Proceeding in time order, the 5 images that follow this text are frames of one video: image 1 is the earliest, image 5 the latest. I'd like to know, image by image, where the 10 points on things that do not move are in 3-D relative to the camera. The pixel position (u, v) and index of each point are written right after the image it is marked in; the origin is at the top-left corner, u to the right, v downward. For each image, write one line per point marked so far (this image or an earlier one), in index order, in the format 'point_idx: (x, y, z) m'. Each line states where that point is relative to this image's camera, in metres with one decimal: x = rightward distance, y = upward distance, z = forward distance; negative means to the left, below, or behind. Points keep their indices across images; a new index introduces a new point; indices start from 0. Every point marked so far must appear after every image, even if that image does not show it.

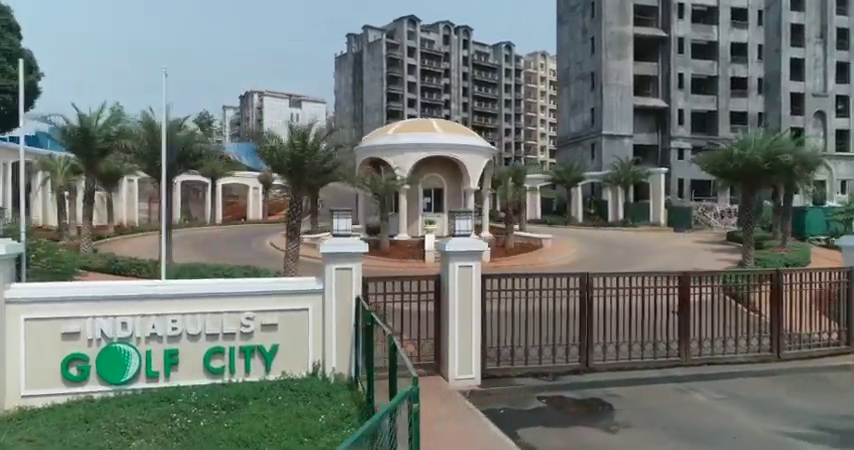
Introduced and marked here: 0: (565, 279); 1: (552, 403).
0: (+2.4, -0.9, +10.5) m
1: (+1.9, -2.6, +8.9) m
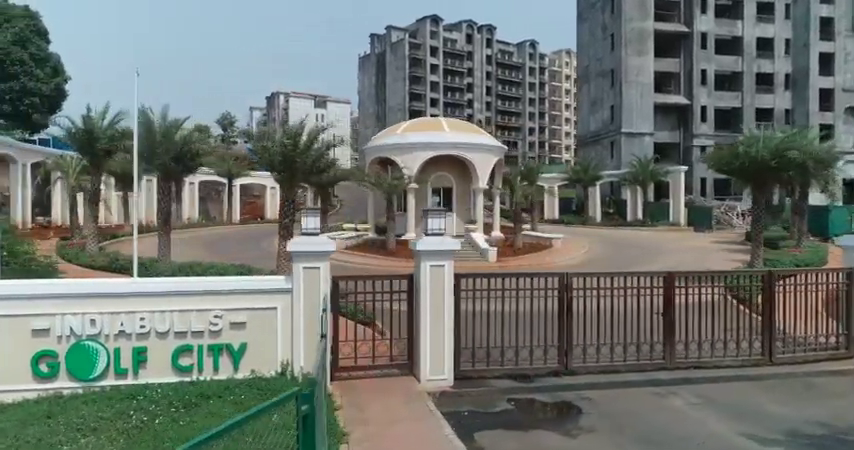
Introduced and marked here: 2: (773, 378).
0: (+2.0, -0.9, +10.3) m
1: (+1.4, -2.6, +8.7) m
2: (+5.9, -2.6, +10.2) m
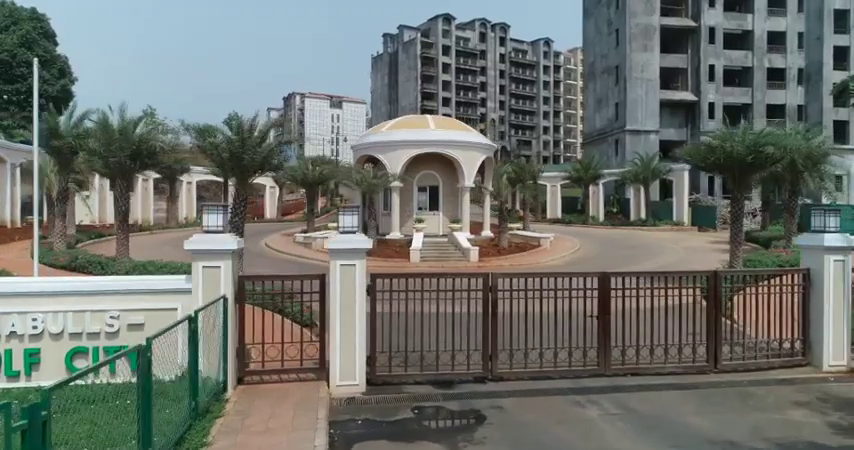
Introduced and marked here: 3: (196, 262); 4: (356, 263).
0: (+0.7, -0.9, +9.7) m
1: (-0.1, -2.6, +8.2) m
2: (+4.5, -2.6, +9.5) m
3: (-3.4, -0.5, +8.8) m
4: (-1.1, -0.6, +9.2) m
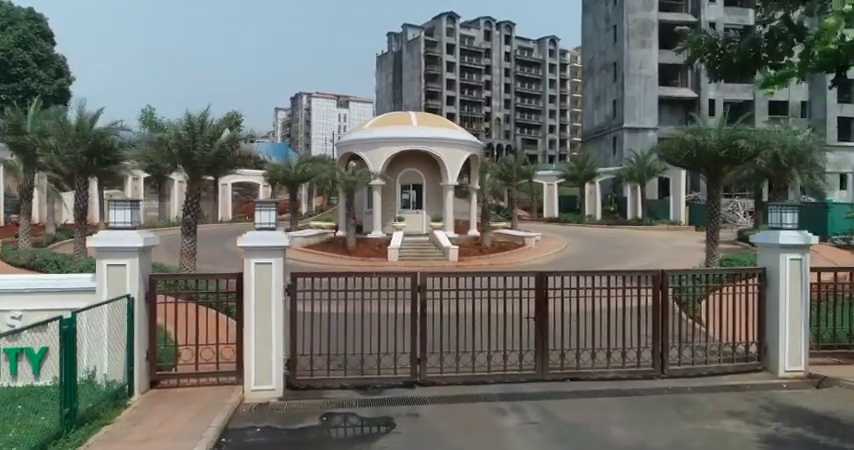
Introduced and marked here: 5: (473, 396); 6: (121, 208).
0: (-0.5, -0.8, +9.2) m
1: (-1.2, -2.5, +7.7) m
2: (+3.4, -2.5, +8.9) m
3: (-4.6, -0.5, +8.4) m
4: (-2.2, -0.5, +8.7) m
5: (+0.7, -2.5, +8.8) m
6: (-4.3, +0.2, +8.5) m
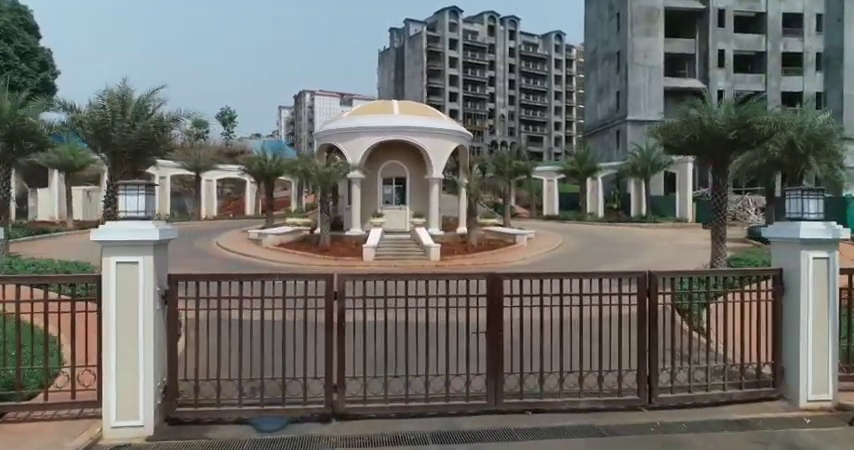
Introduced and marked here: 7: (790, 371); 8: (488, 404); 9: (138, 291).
0: (-1.5, -0.7, +7.2) m
1: (-2.2, -2.4, +5.7) m
2: (+2.4, -2.4, +6.8) m
3: (-5.5, -0.4, +6.4) m
4: (-3.2, -0.4, +6.7) m
5: (-0.3, -2.3, +6.7) m
6: (-5.3, +0.4, +6.5) m
7: (+4.8, -1.9, +7.9) m
8: (+0.7, -2.2, +7.3) m
9: (-3.2, -0.7, +6.7) m
